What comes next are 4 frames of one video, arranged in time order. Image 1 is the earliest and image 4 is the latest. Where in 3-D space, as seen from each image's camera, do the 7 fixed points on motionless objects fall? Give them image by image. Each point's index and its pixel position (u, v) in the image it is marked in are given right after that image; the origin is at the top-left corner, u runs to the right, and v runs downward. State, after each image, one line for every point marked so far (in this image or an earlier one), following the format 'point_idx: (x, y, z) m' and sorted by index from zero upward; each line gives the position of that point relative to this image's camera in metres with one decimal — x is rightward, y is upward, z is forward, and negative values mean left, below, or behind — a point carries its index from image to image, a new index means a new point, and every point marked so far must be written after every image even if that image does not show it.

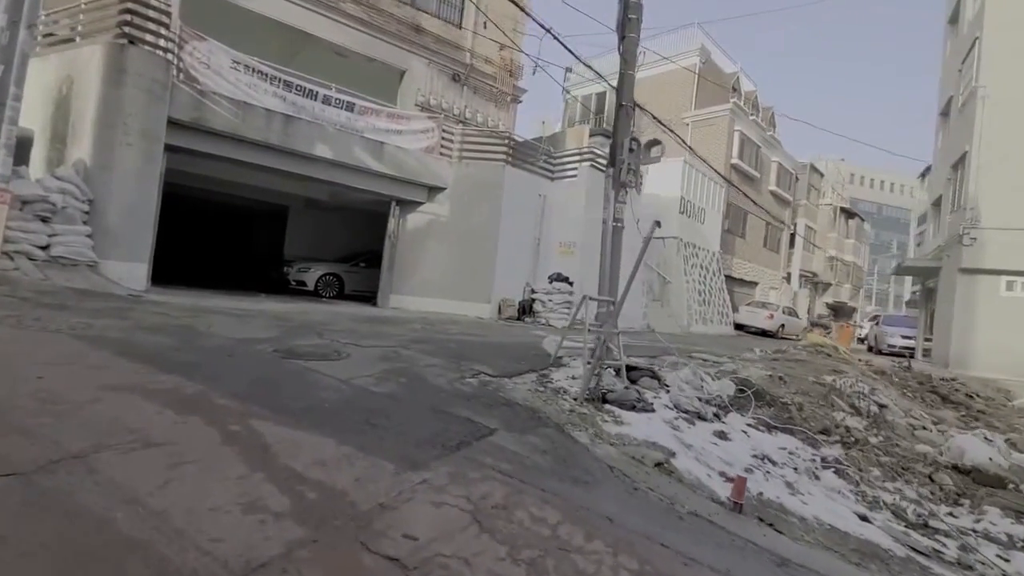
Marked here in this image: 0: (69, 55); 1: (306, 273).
0: (-7.5, +3.9, +8.3) m
1: (-6.1, +0.4, +14.5) m
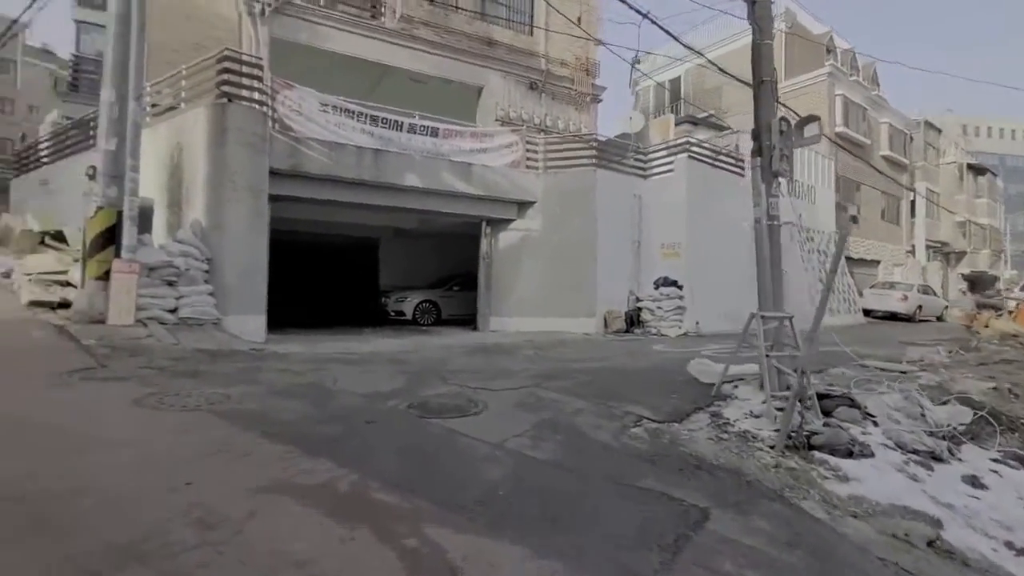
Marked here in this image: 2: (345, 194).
0: (-5.9, +2.9, +8.7) m
1: (-3.2, -0.4, +14.6) m
2: (-3.6, +2.0, +10.5) m
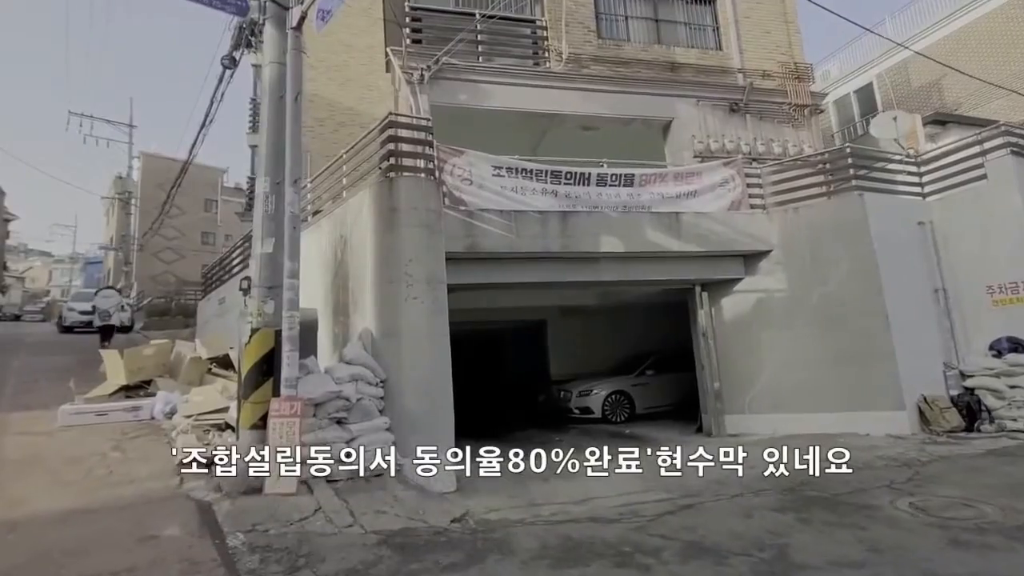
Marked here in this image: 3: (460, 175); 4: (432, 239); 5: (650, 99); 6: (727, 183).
0: (-2.6, +1.1, +7.3) m
1: (+1.8, -2.6, +11.7) m
2: (+0.2, +0.3, +8.3) m
3: (-0.8, +1.8, +7.6) m
4: (-1.0, +0.6, +6.4) m
5: (+2.8, +3.8, +9.9) m
6: (+3.9, +1.9, +9.0) m
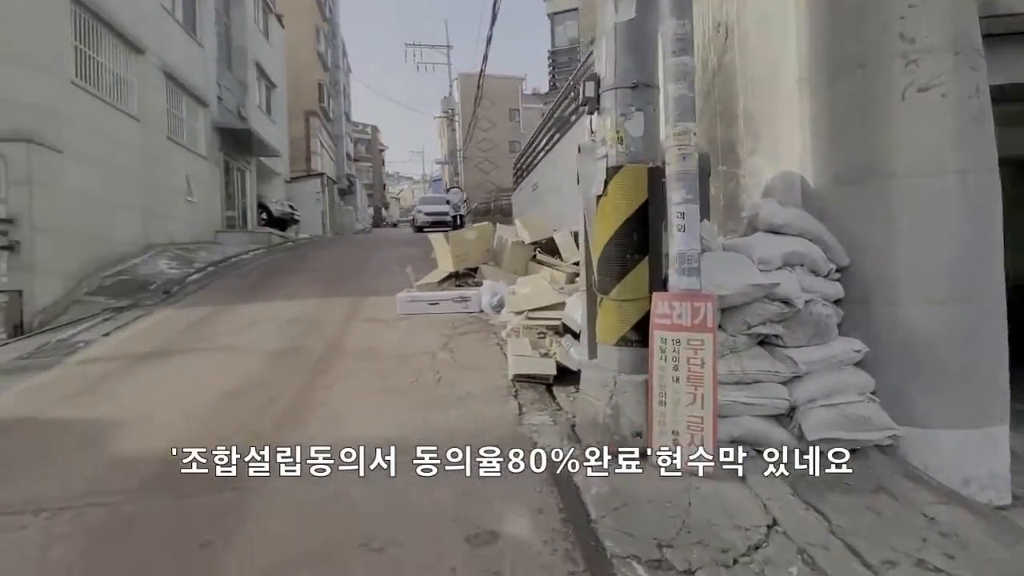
0: (+1.7, +2.6, +4.3) m
1: (+8.0, -0.4, +6.3) m
2: (+4.6, +1.8, +3.7) m
3: (+3.3, +3.2, +3.5) m
4: (+2.5, +1.9, +2.8) m
5: (+7.4, +5.5, +3.1) m
6: (+8.0, +3.5, +2.1) m
